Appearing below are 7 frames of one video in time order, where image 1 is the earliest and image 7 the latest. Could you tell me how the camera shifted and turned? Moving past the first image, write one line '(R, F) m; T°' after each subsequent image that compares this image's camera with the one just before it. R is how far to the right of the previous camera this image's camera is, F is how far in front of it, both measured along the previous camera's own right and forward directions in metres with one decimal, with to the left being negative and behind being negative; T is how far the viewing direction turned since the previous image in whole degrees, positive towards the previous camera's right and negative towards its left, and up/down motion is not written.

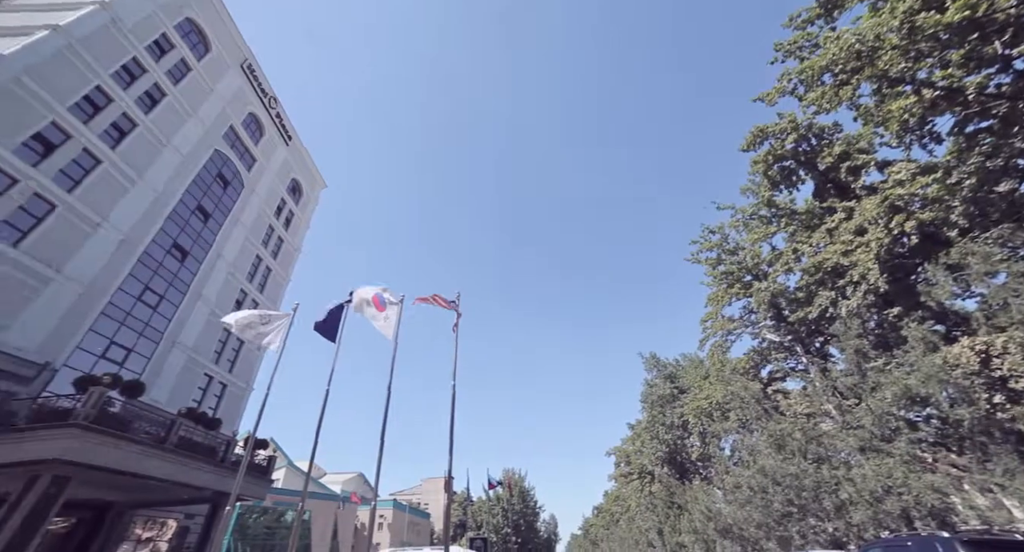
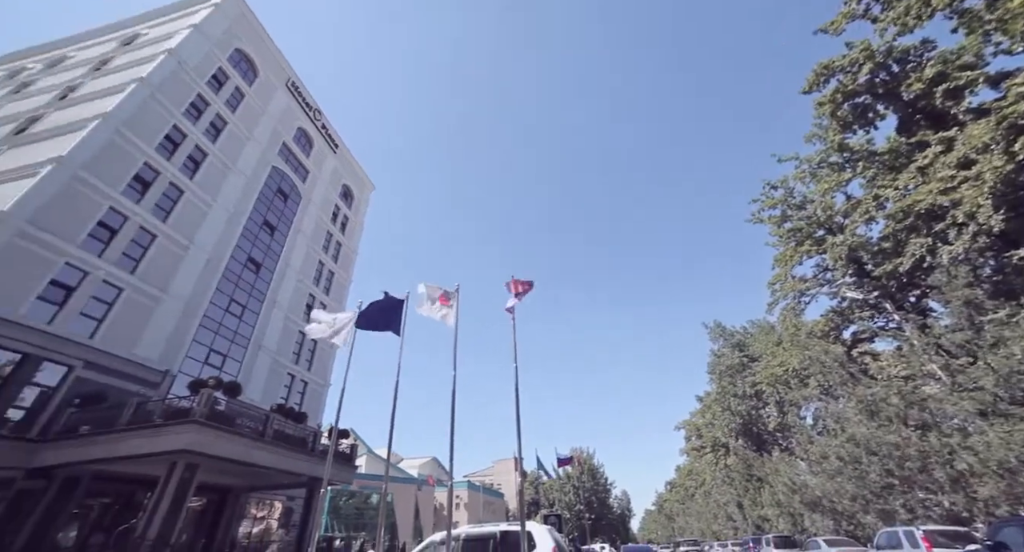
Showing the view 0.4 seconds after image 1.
(0.0, +0.3) m; -7°
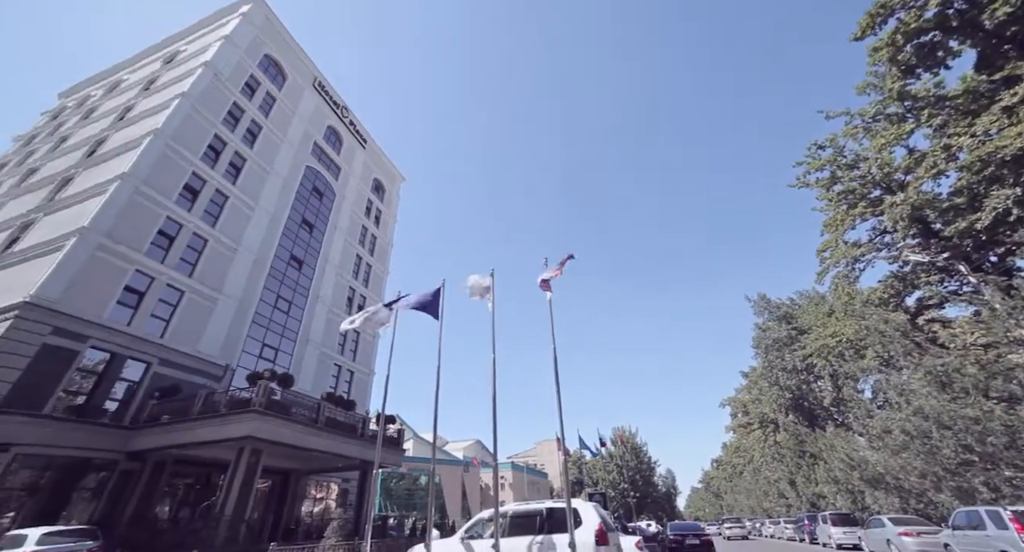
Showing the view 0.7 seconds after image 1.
(0.0, +0.3) m; -4°
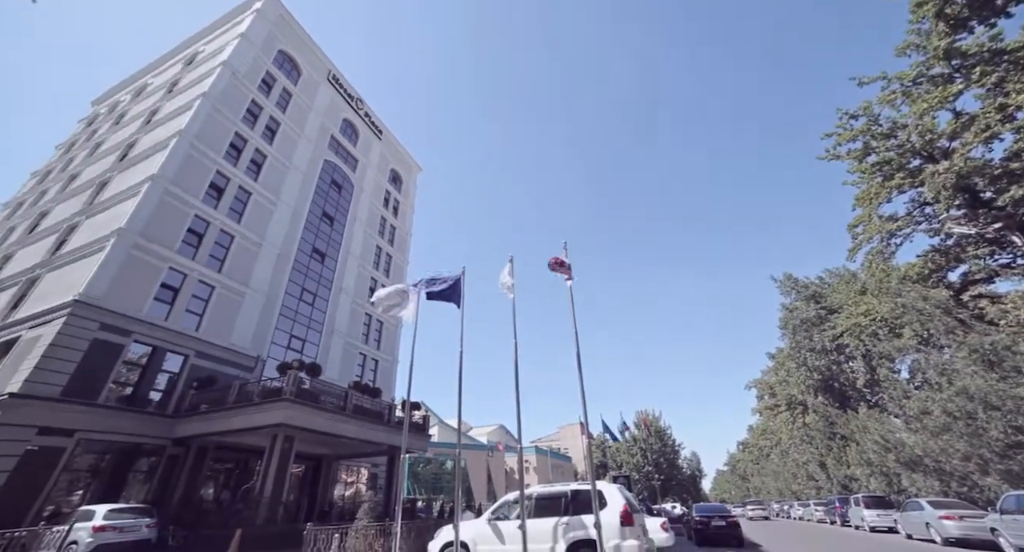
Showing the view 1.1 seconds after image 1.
(0.0, +0.2) m; -3°
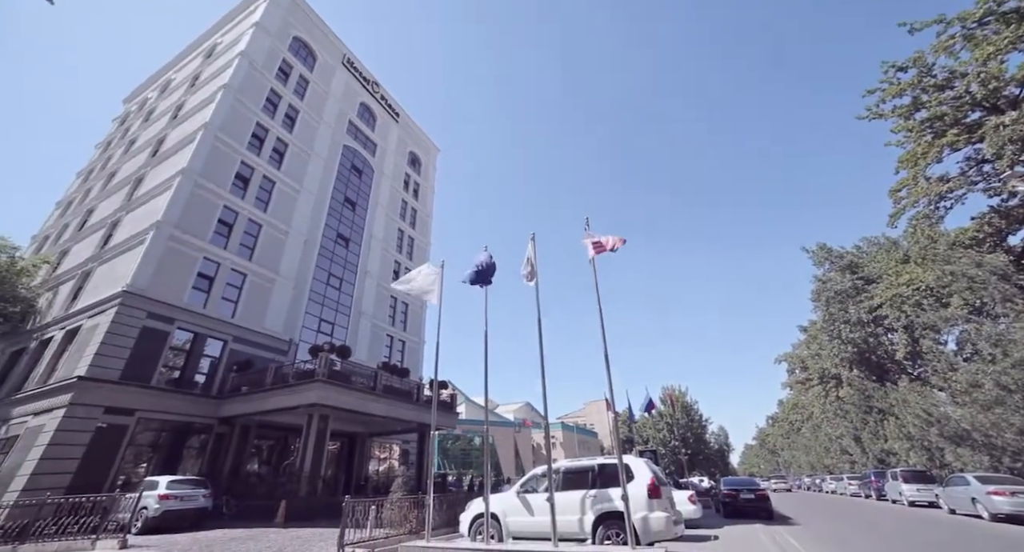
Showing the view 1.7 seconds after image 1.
(0.0, +0.4) m; -3°
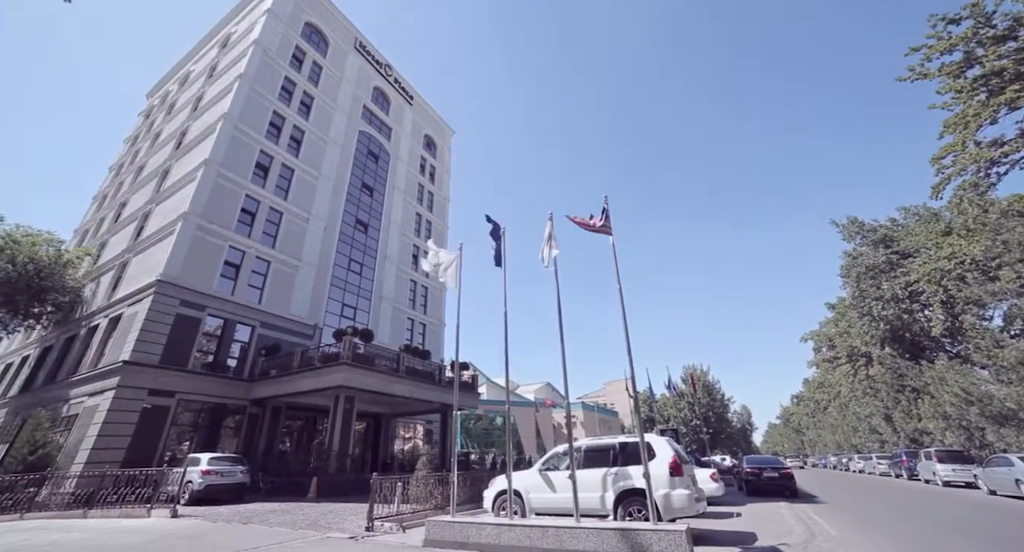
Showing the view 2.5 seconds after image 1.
(-0.1, +0.4) m; -2°
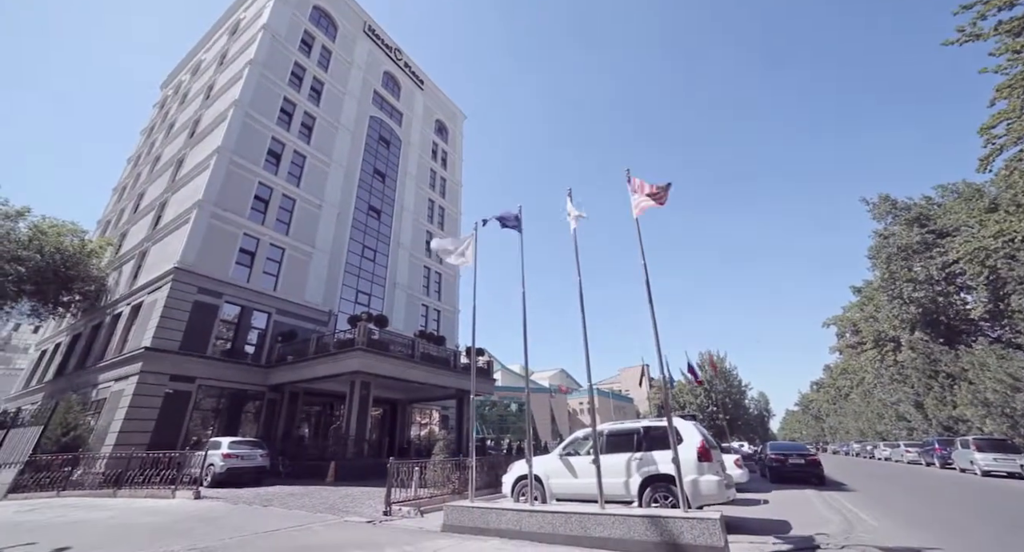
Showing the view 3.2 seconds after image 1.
(-0.4, +1.2) m; -2°
